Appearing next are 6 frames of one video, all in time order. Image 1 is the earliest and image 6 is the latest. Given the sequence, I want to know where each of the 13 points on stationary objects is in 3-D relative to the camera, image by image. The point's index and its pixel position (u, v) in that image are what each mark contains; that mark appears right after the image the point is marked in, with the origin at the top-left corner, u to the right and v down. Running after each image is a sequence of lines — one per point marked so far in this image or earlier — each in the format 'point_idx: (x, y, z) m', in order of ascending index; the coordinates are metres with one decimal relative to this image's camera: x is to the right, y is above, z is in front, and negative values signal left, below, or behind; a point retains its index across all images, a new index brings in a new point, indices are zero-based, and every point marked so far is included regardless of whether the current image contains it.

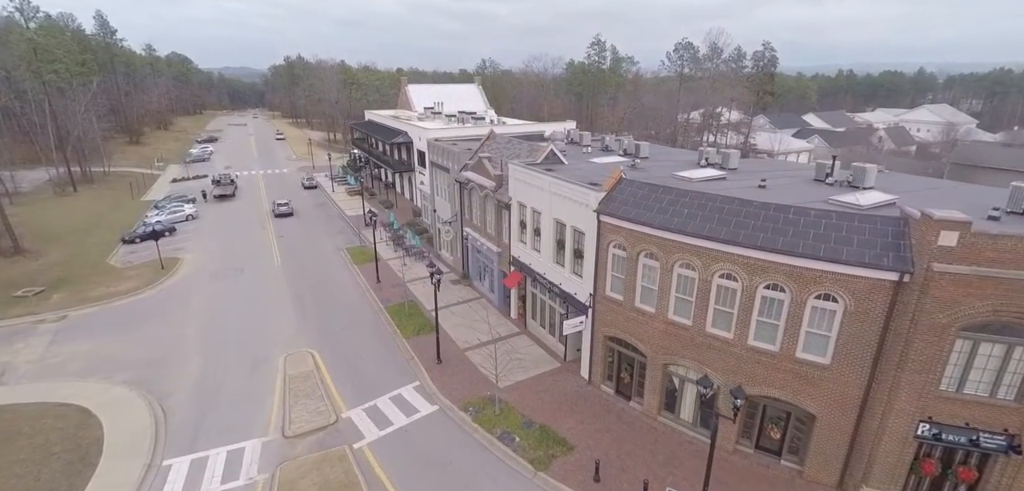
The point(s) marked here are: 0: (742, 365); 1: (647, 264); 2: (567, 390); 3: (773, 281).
0: (+6.5, -3.4, +13.6) m
1: (+4.2, -0.6, +14.9) m
2: (+2.0, -5.3, +17.4) m
3: (+6.8, -0.9, +12.6) m
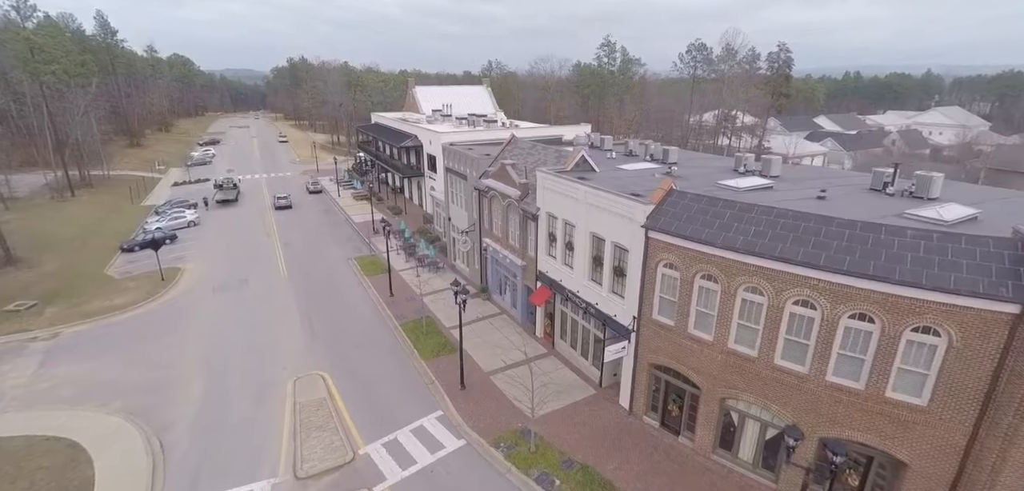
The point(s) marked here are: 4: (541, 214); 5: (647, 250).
0: (+7.7, -4.0, +12.0) m
1: (+5.3, -1.1, +13.3) m
2: (+3.1, -5.8, +15.8) m
3: (+8.0, -1.5, +10.9) m
4: (+1.2, +1.3, +19.3) m
5: (+4.0, -0.2, +14.3) m
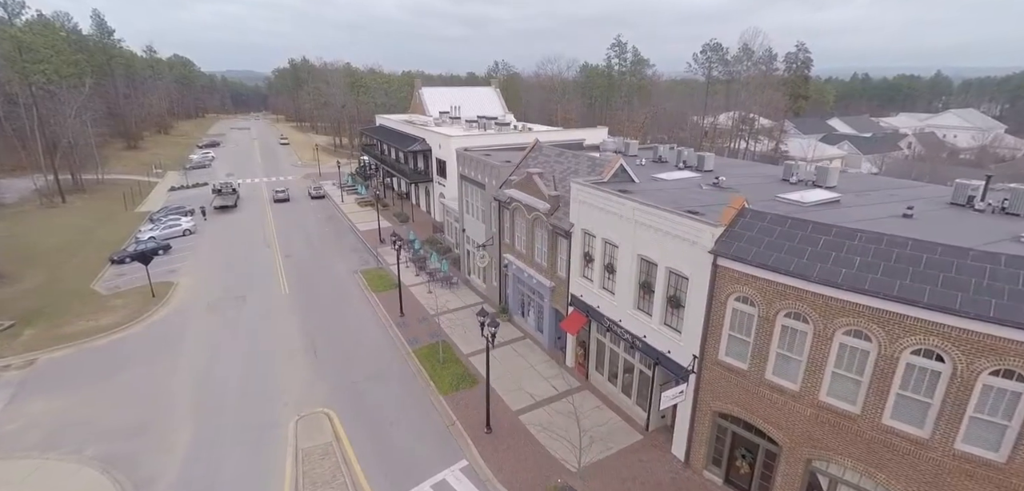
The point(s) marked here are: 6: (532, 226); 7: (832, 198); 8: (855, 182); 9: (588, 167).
0: (+8.7, -4.7, +9.7) m
1: (+6.4, -1.9, +11.1) m
2: (+4.2, -6.6, +13.6) m
3: (+9.0, -2.2, +8.7) m
4: (+2.2, +0.5, +17.1) m
5: (+5.1, -0.9, +12.1) m
6: (+0.9, +0.8, +19.8) m
7: (+10.8, +1.6, +16.0) m
8: (+14.2, +2.6, +19.7) m
9: (+3.0, +3.1, +18.9) m
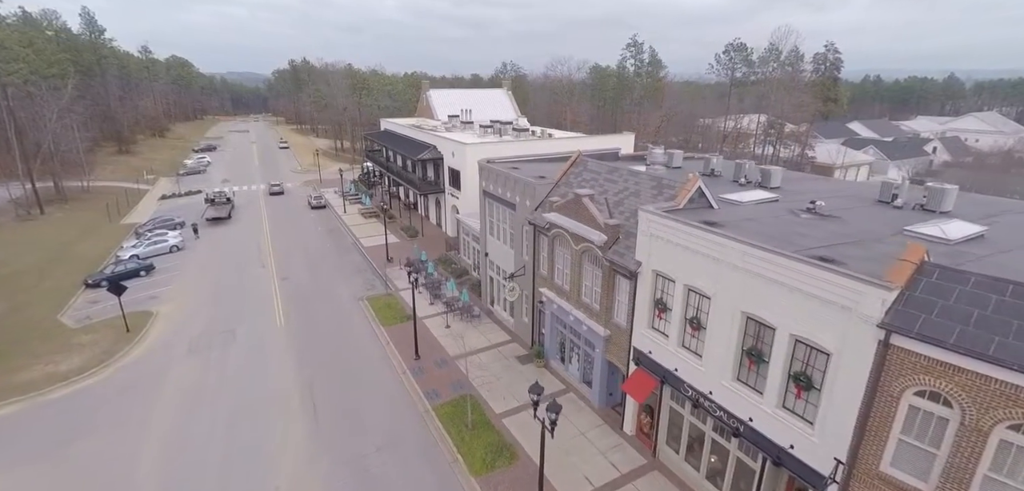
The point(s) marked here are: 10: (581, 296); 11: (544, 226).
0: (+10.2, -5.9, +6.1) m
1: (+7.9, -3.1, +7.5) m
2: (+5.7, -7.8, +10.0) m
3: (+10.5, -3.4, +5.1) m
4: (+3.7, -0.7, +13.5) m
5: (+6.6, -2.1, +8.5) m
6: (+2.3, -0.4, +16.2) m
7: (+12.3, +0.3, +12.5) m
8: (+15.7, +1.3, +16.1) m
9: (+4.5, +1.8, +15.3) m
10: (+2.4, -1.7, +16.4) m
11: (+1.2, +0.7, +17.5) m
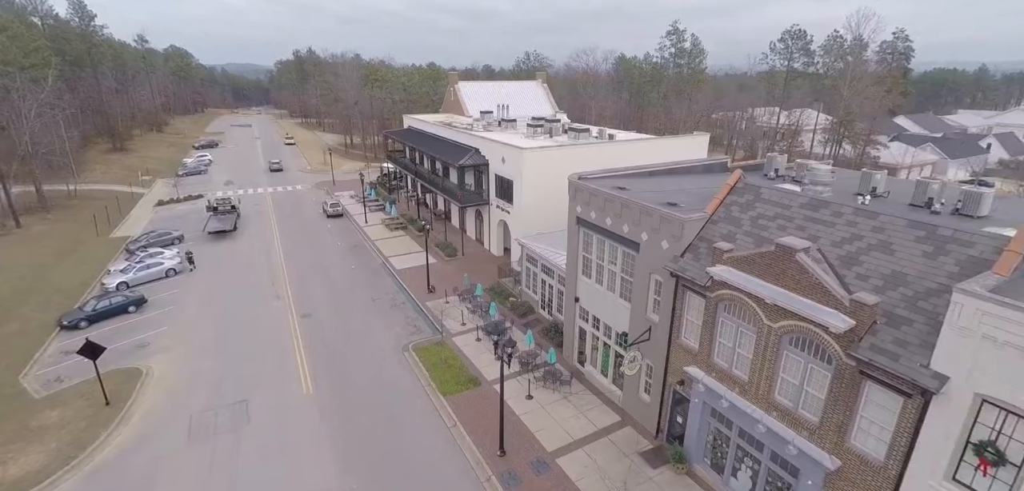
0: (+13.8, -7.8, +0.7) m
1: (+11.5, -4.9, +2.0) m
2: (+9.3, -9.6, +4.5) m
3: (+14.1, -5.3, -0.4) m
4: (+7.4, -2.5, +8.0) m
5: (+10.2, -3.9, +3.0) m
6: (+6.0, -2.1, +10.7) m
7: (+15.9, -1.4, +6.9) m
8: (+19.4, -0.4, +10.5) m
9: (+8.2, +0.1, +9.7) m
10: (+6.1, -3.4, +10.9) m
11: (+4.8, -1.0, +12.0) m
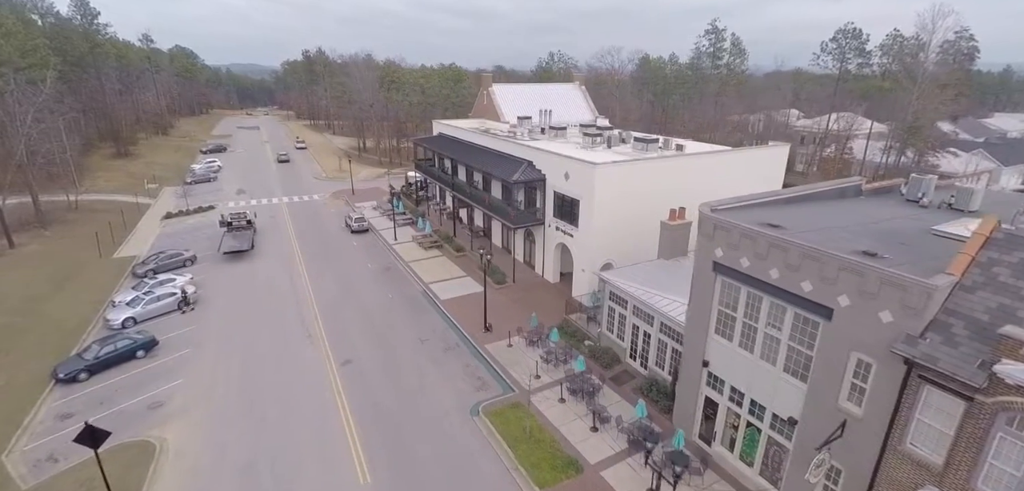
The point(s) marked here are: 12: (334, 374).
0: (+17.1, -9.3, -3.1) m
1: (+14.8, -6.4, -1.8) m
2: (+12.6, -11.1, +0.8) m
3: (+17.4, -6.8, -4.2) m
4: (+10.7, -3.9, +4.2) m
5: (+13.5, -5.4, -0.8) m
6: (+9.3, -3.6, +6.9) m
7: (+19.2, -2.9, +3.1) m
8: (+22.6, -1.9, +6.7) m
9: (+11.5, -1.3, +6.0) m
10: (+9.4, -4.9, +7.2) m
11: (+8.1, -2.4, +8.2) m
12: (-7.4, -5.0, +19.6) m
